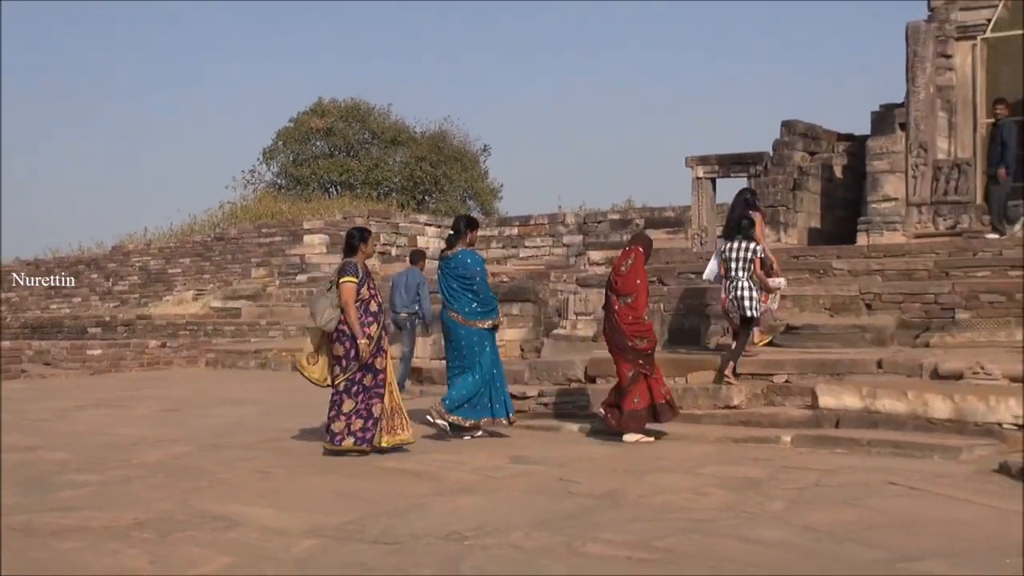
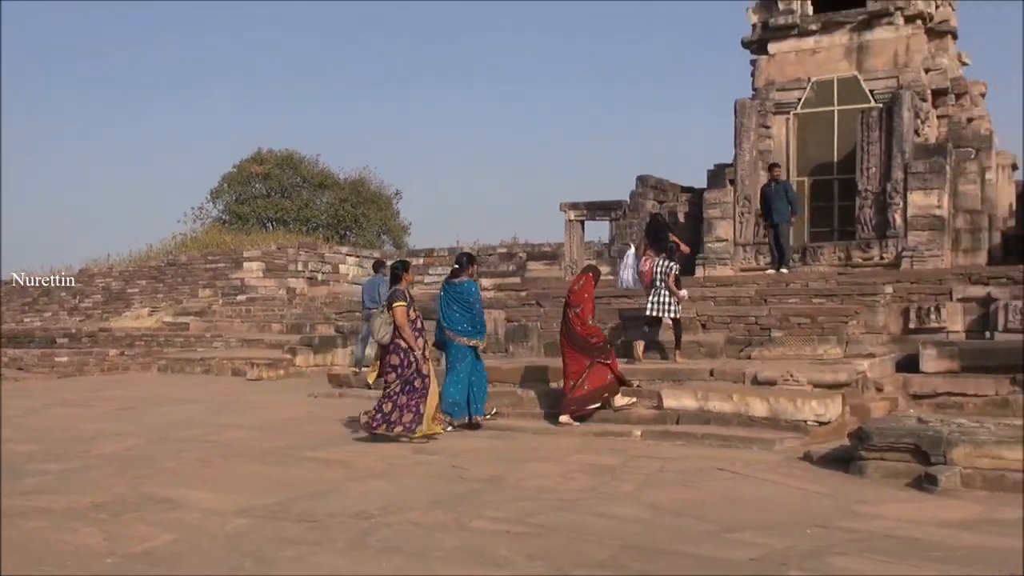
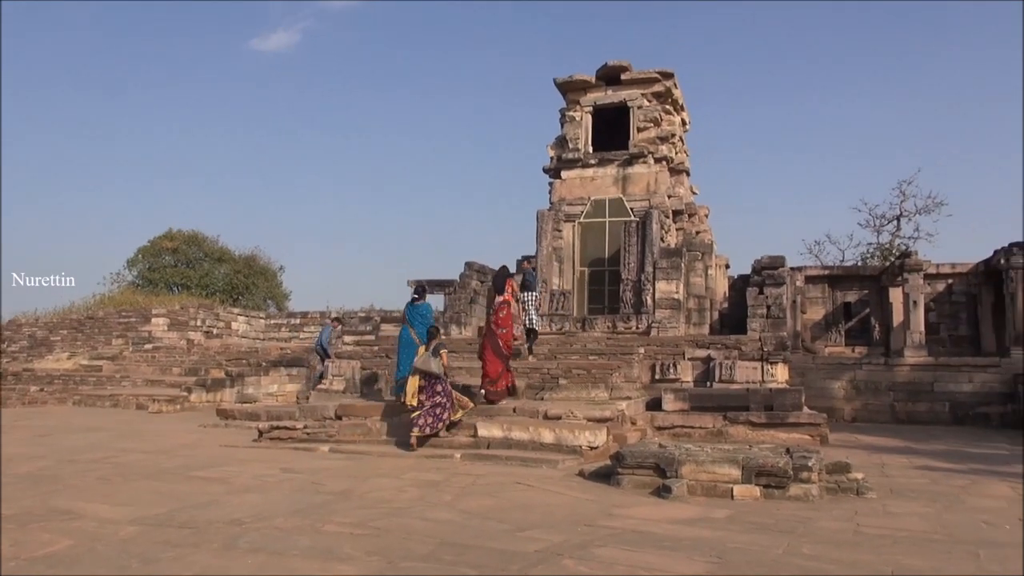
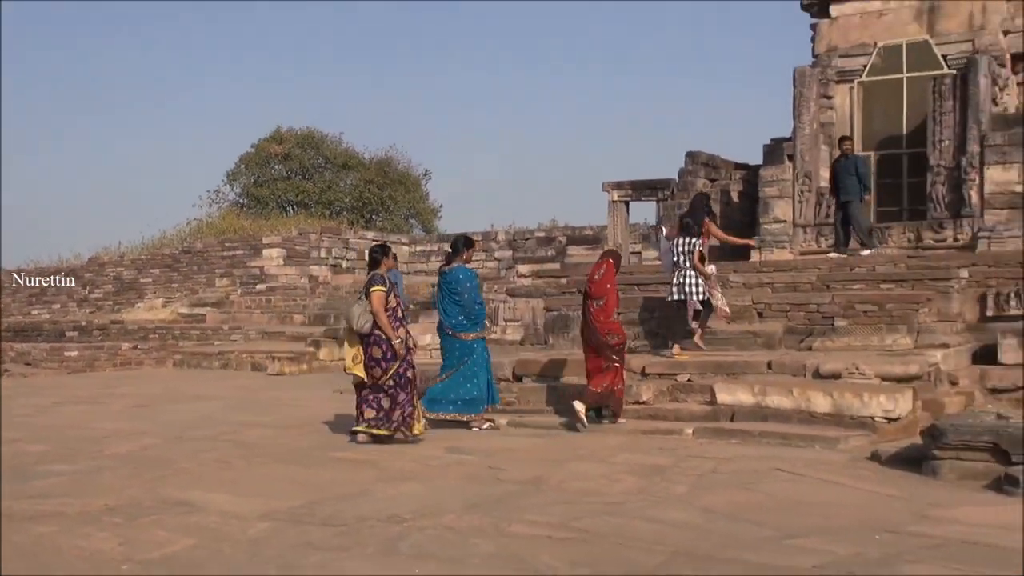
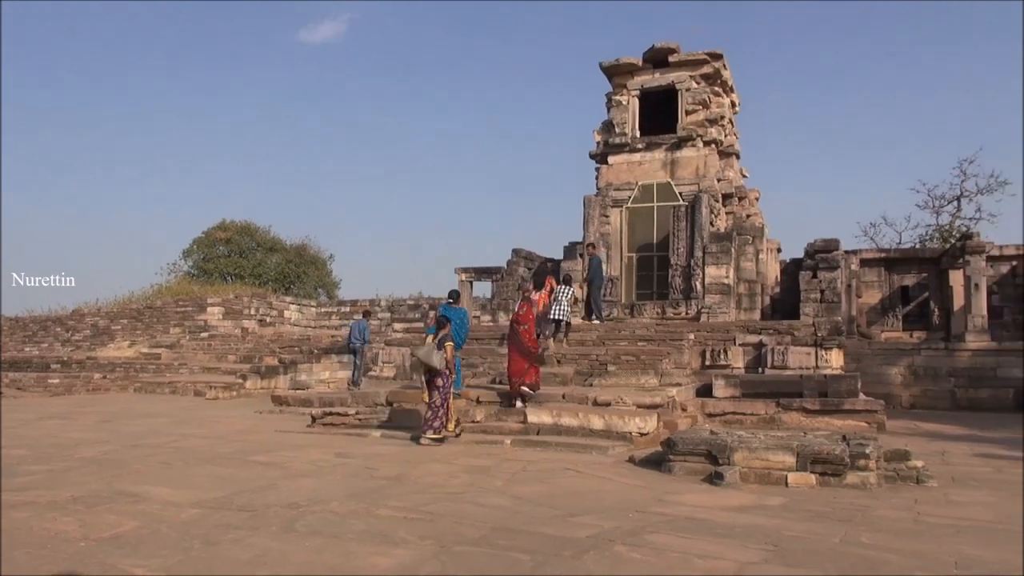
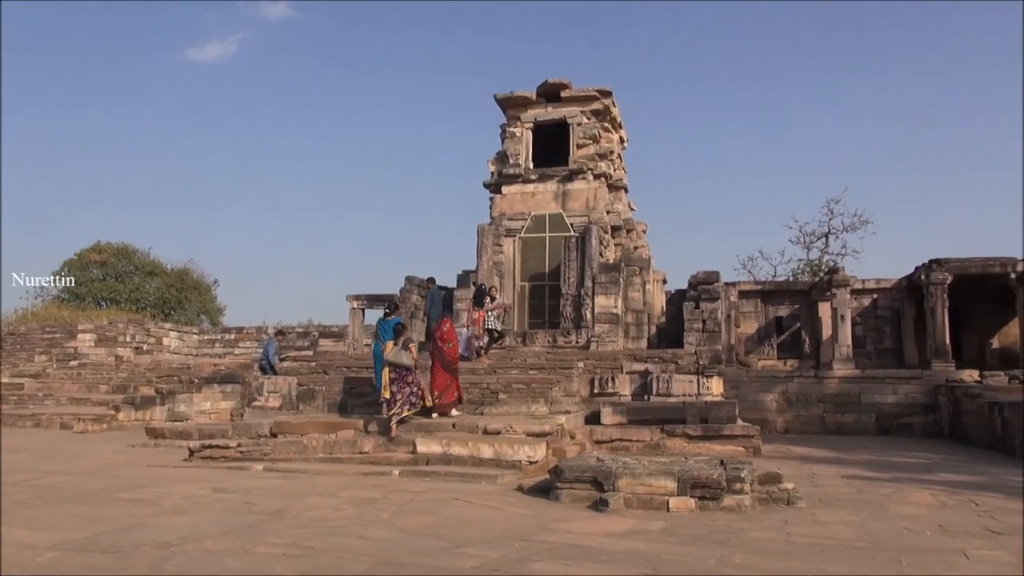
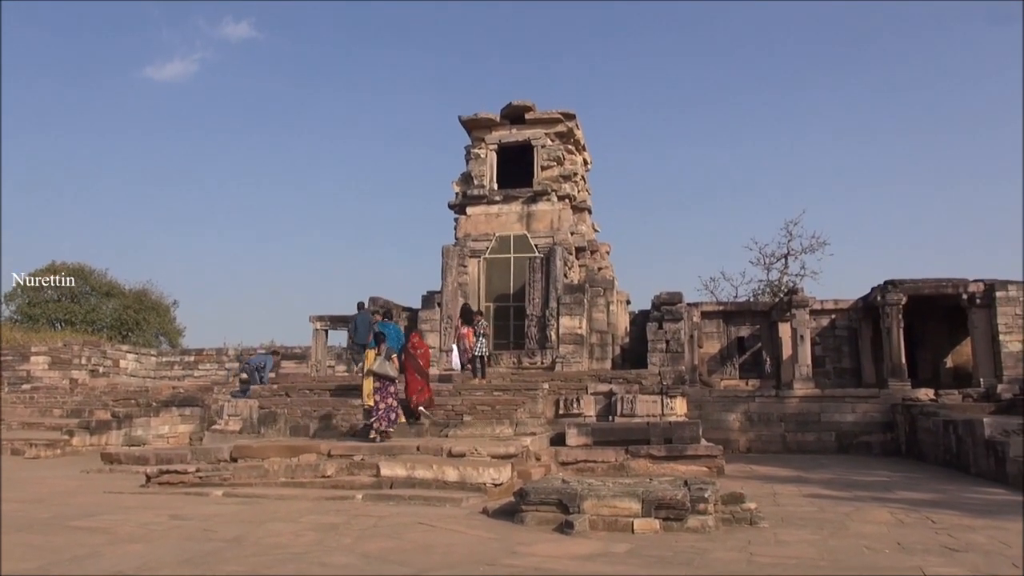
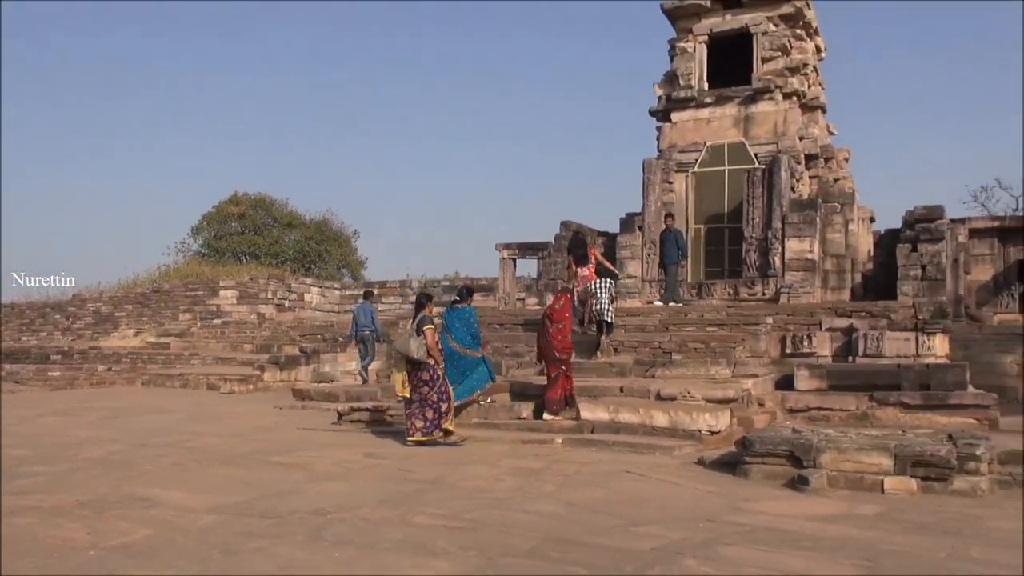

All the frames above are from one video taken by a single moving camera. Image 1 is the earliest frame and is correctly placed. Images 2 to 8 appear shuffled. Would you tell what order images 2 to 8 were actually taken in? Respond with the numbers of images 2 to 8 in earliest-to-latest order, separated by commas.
4, 2, 8, 5, 3, 6, 7
